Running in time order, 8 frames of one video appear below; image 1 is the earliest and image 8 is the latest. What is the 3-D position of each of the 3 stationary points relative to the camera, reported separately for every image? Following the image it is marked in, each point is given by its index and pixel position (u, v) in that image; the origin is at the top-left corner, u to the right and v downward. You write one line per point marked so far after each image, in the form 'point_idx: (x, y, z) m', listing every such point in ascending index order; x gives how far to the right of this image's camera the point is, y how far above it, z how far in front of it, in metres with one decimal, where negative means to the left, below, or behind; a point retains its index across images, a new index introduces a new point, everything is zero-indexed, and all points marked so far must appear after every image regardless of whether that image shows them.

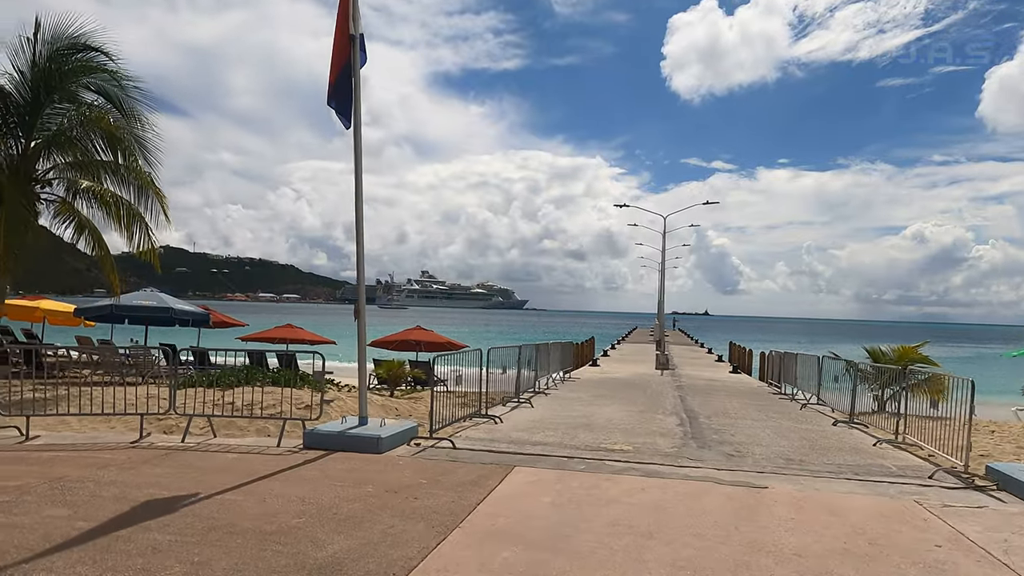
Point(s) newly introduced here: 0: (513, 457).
0: (0.0, -2.2, +8.7) m
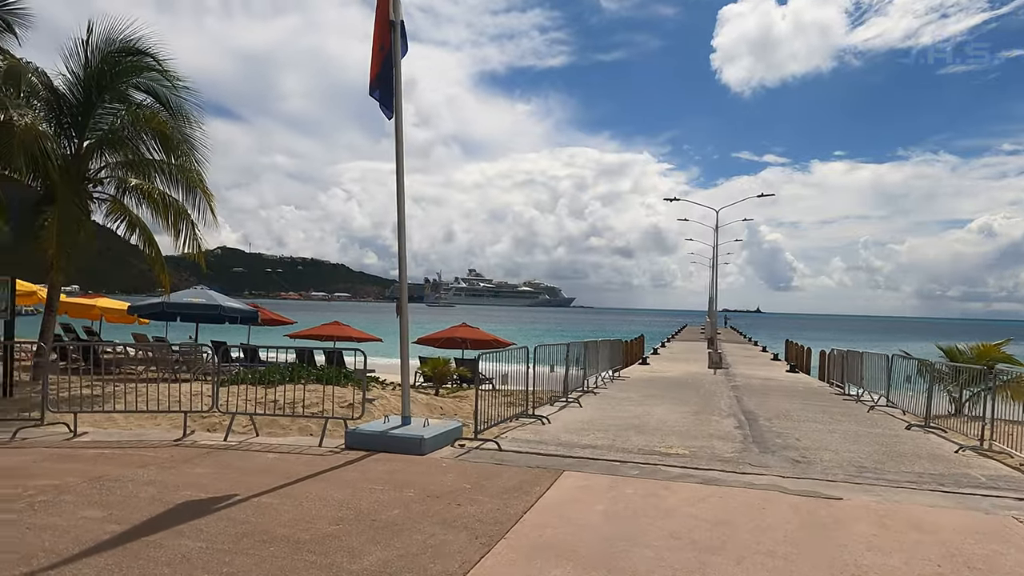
0: (+0.6, -2.1, +8.2) m
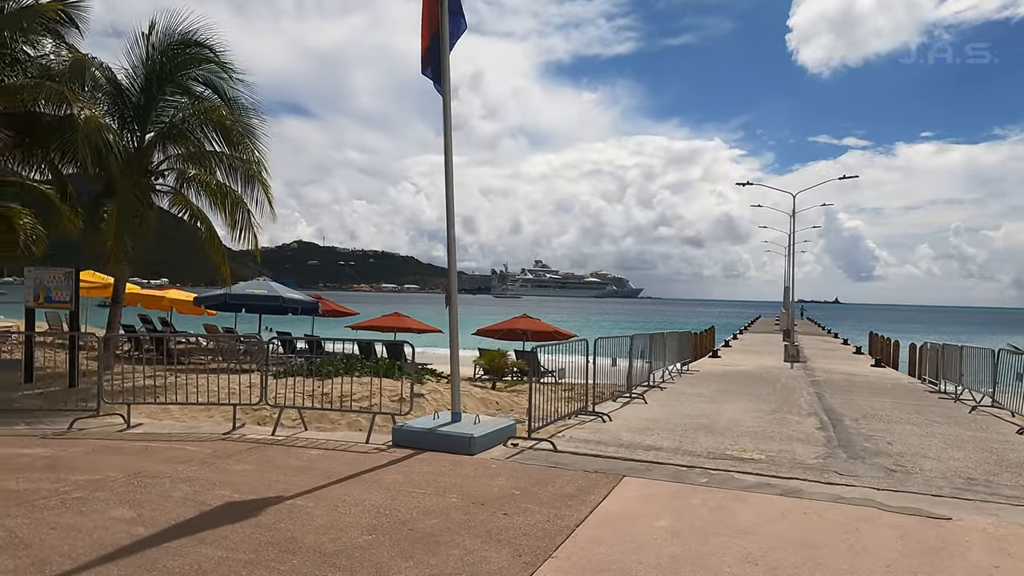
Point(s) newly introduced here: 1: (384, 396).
0: (+1.3, -2.0, +7.5) m
1: (-1.9, -1.6, +10.1) m
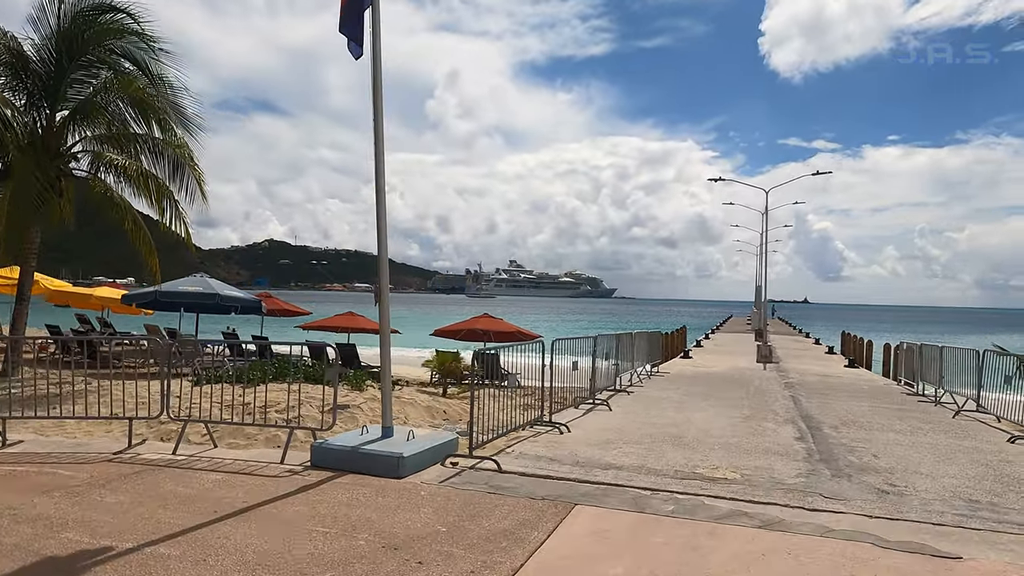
0: (+0.6, -1.9, +6.5) m
1: (-2.7, -1.6, +8.8) m
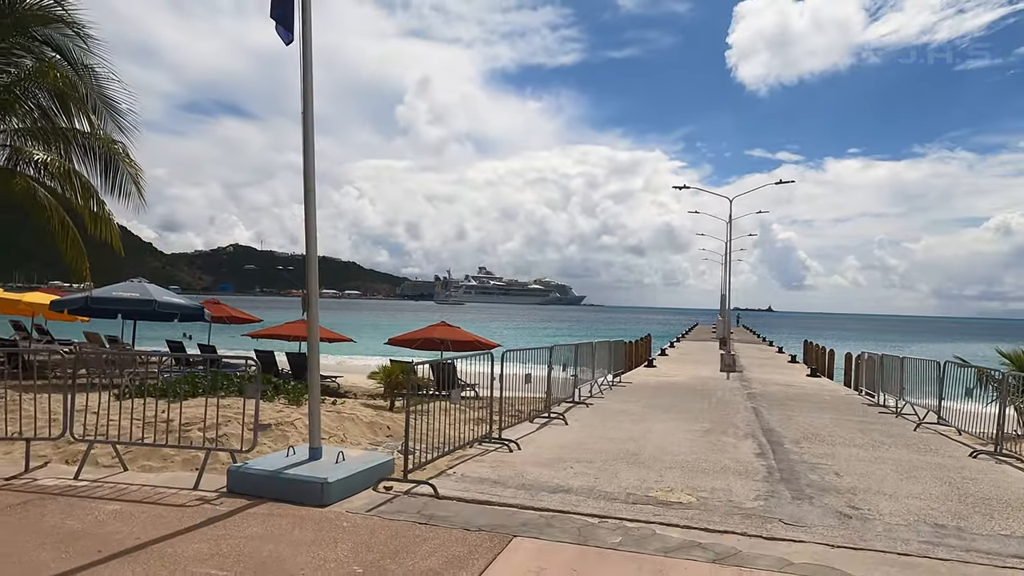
0: (0.0, -2.0, +5.9) m
1: (-3.3, -1.7, +8.1) m
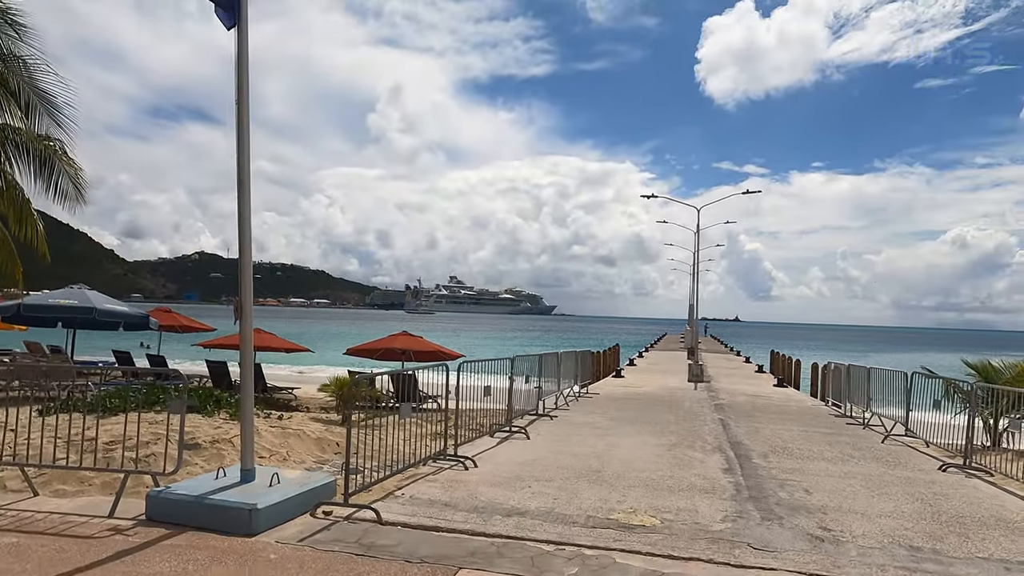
0: (-0.4, -2.1, +5.4) m
1: (-3.9, -1.7, +7.5) m
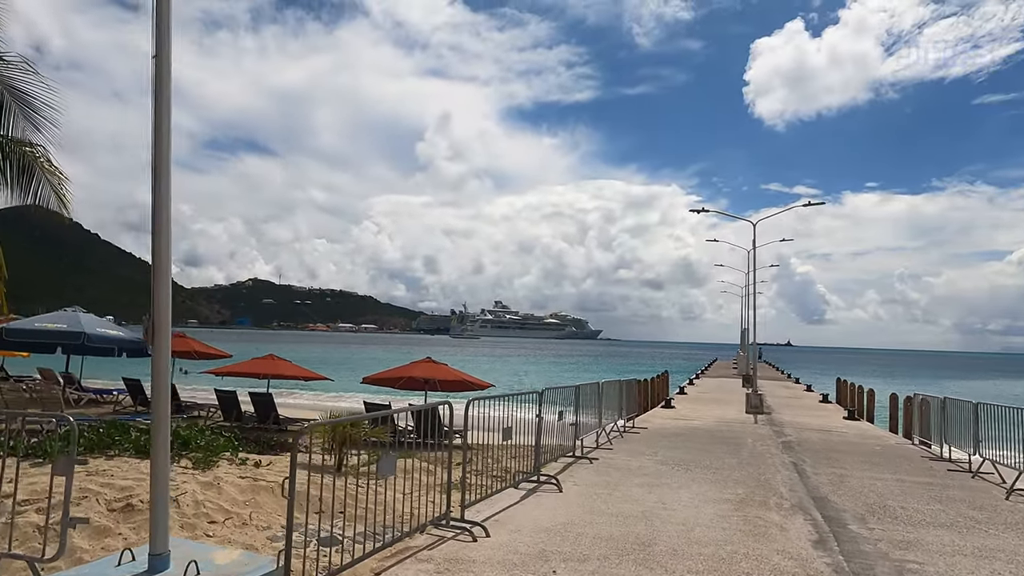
0: (-0.4, -2.1, +3.5) m
1: (-3.7, -1.9, +5.9) m
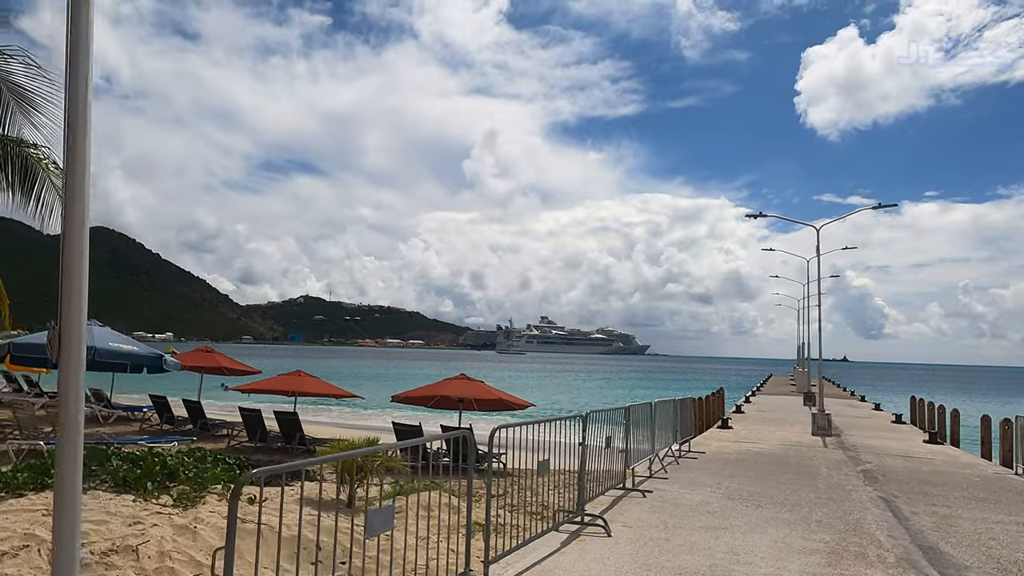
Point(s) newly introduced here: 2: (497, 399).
0: (-0.3, -2.1, +2.2) m
1: (-3.4, -1.9, +4.8) m
2: (-0.4, -2.2, +13.6) m
